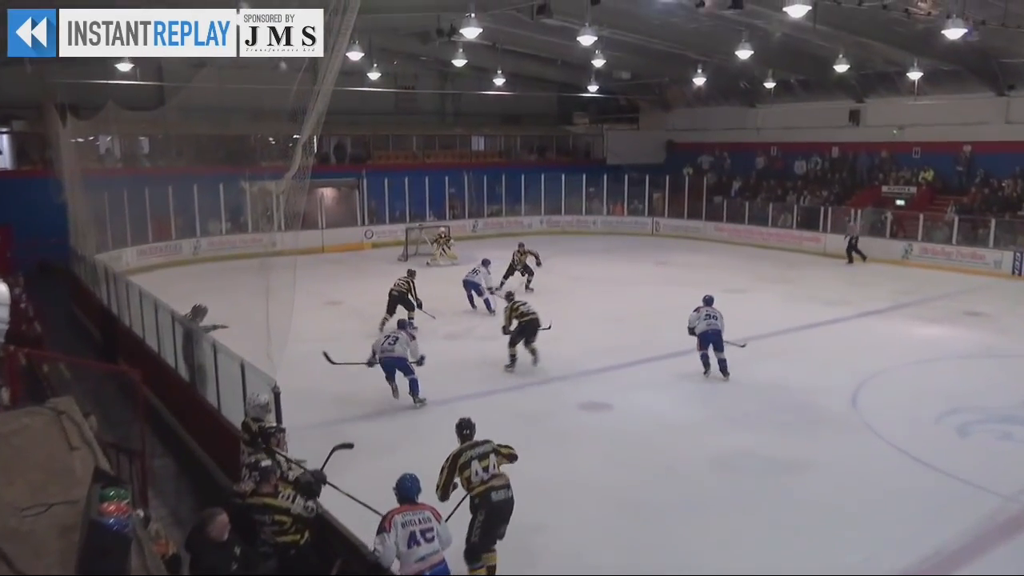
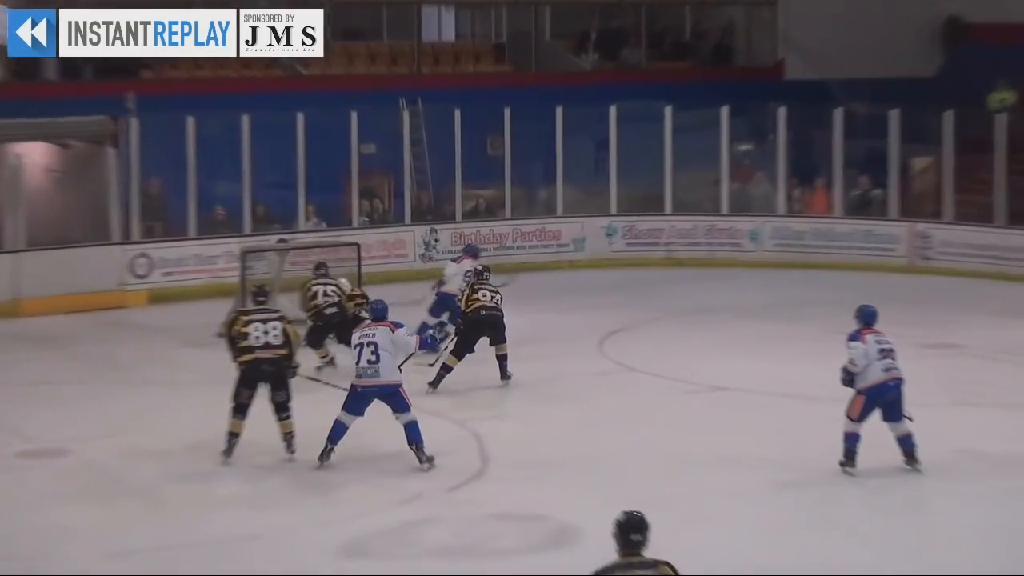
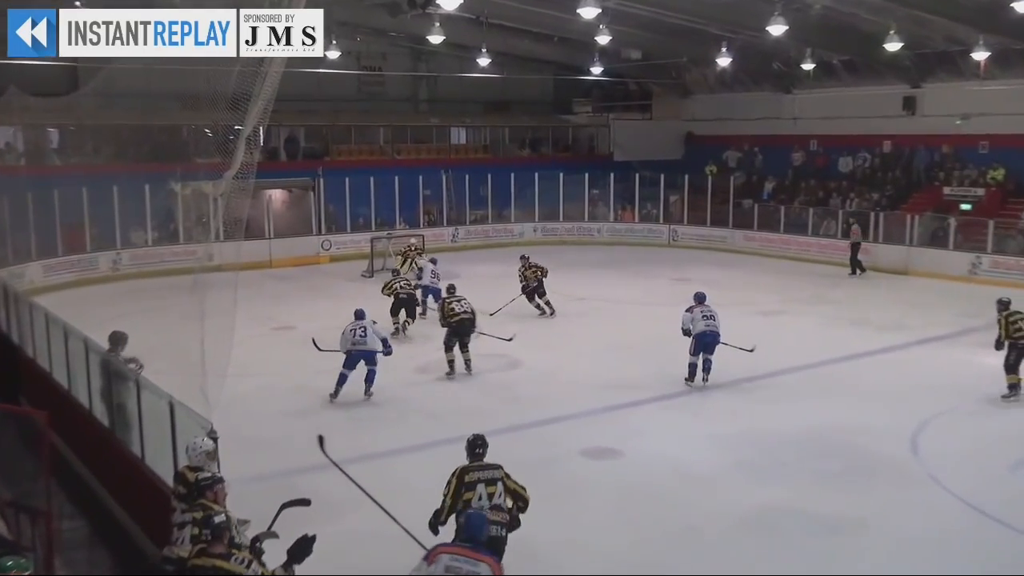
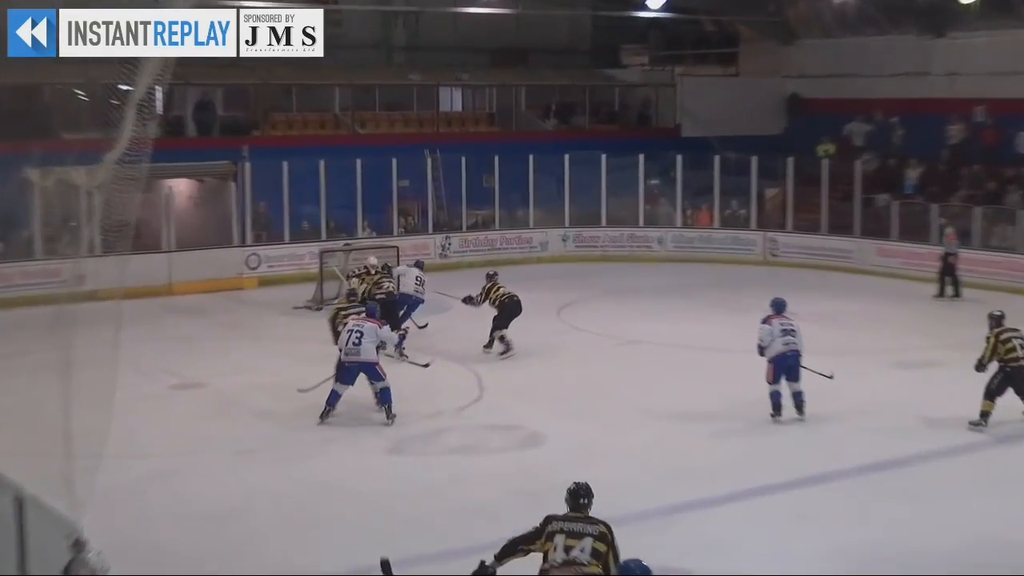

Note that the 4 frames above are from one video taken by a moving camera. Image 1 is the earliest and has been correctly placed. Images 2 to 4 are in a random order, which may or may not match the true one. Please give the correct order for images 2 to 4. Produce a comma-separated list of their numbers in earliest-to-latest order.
3, 4, 2
